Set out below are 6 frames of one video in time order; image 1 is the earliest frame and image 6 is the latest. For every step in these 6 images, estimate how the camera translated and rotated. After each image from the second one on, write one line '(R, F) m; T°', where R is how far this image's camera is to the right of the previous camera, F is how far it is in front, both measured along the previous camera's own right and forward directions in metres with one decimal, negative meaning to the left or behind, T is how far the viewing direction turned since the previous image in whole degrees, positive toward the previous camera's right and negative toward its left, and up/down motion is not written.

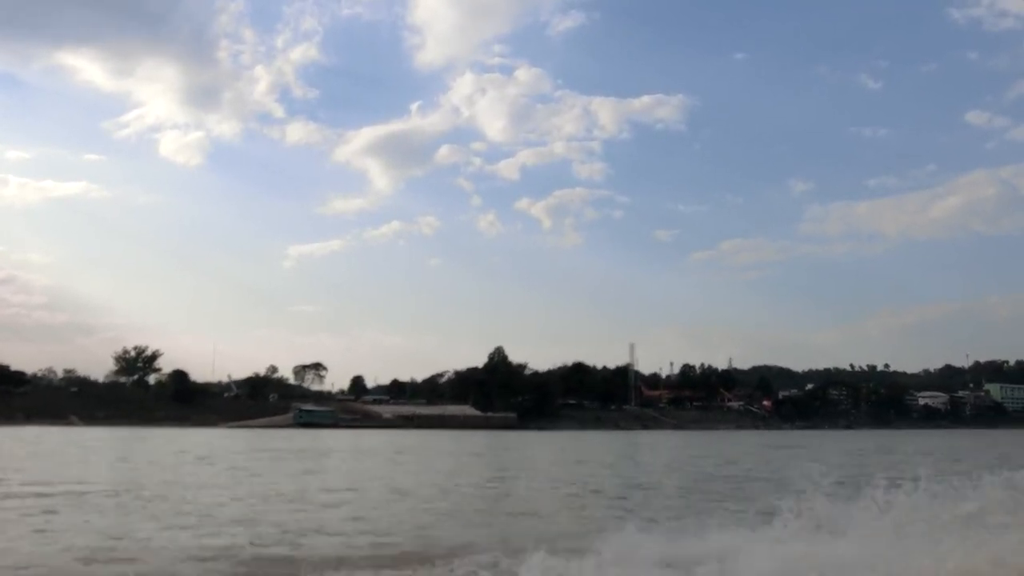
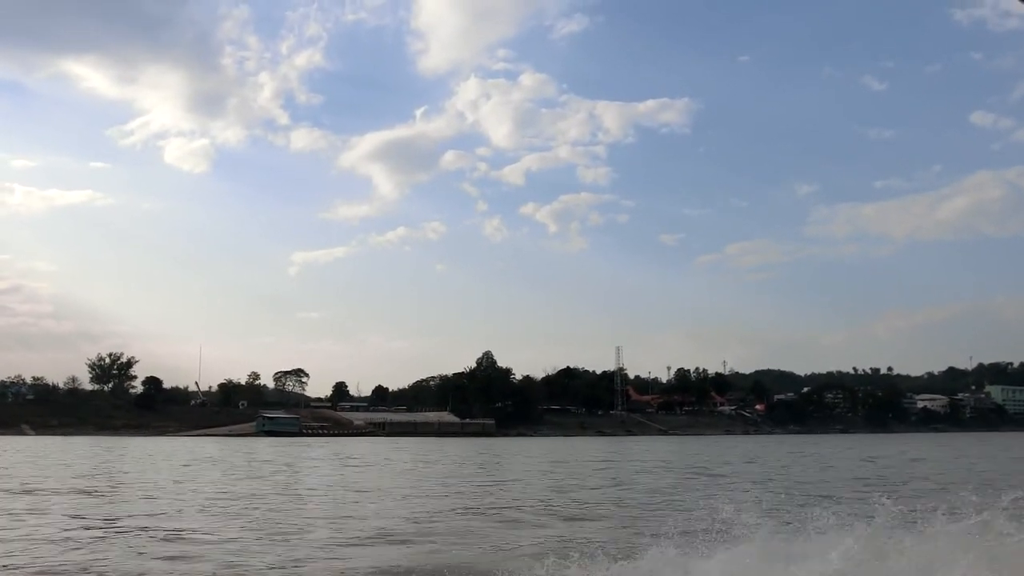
(+2.3, +2.1) m; -1°
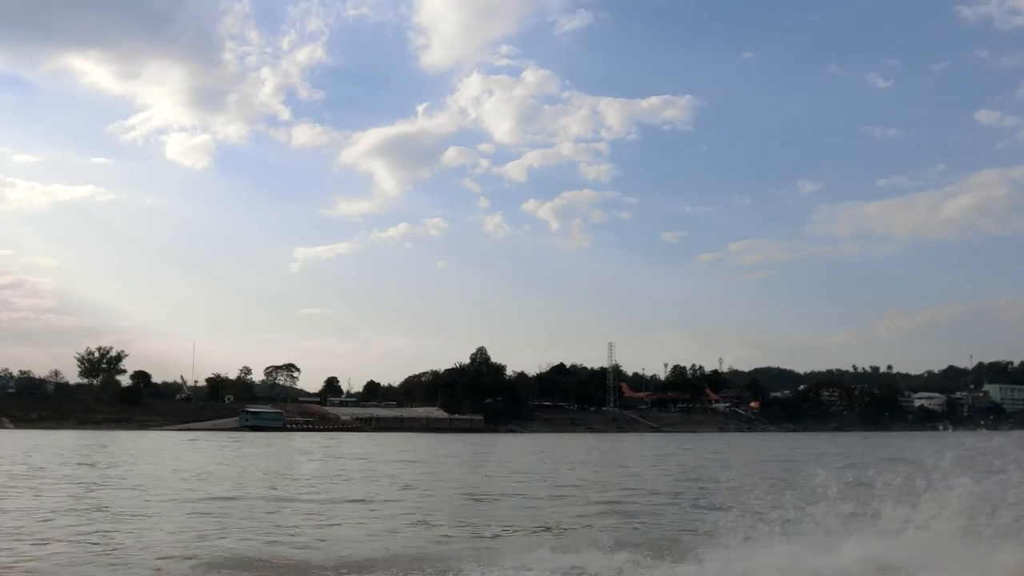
(+0.9, +0.7) m; 0°
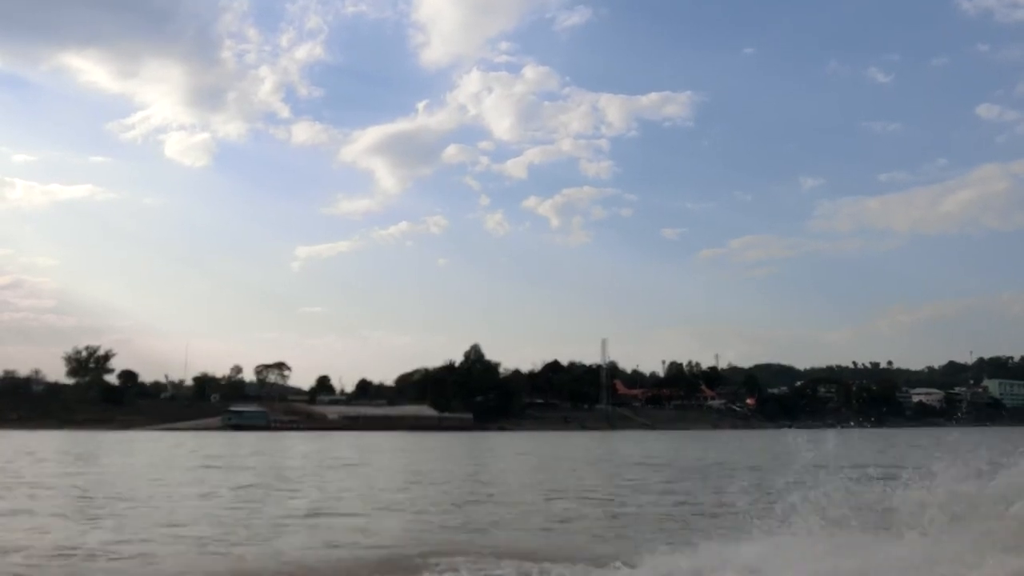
(+0.9, +0.9) m; 0°
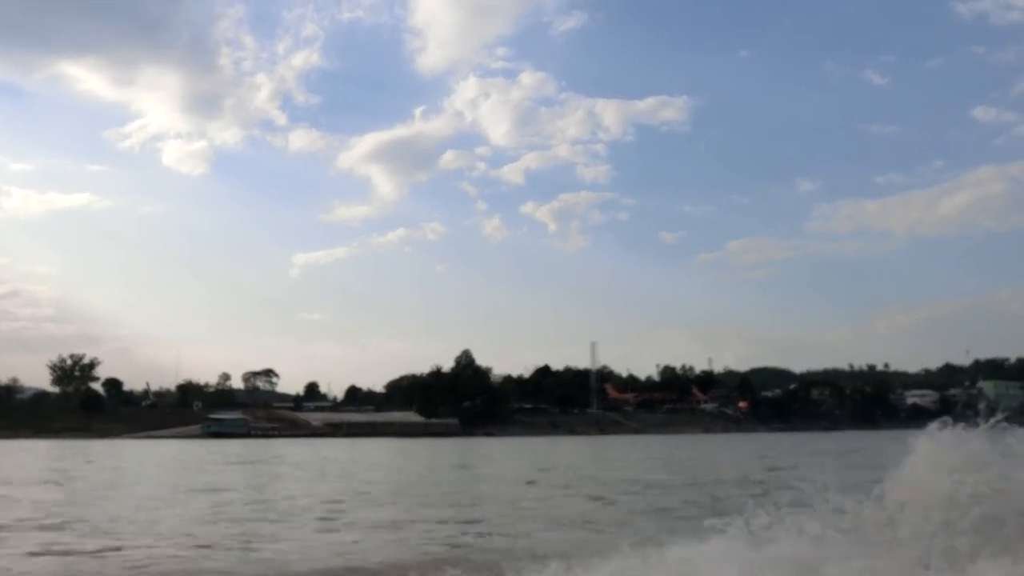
(+0.9, +0.7) m; 0°
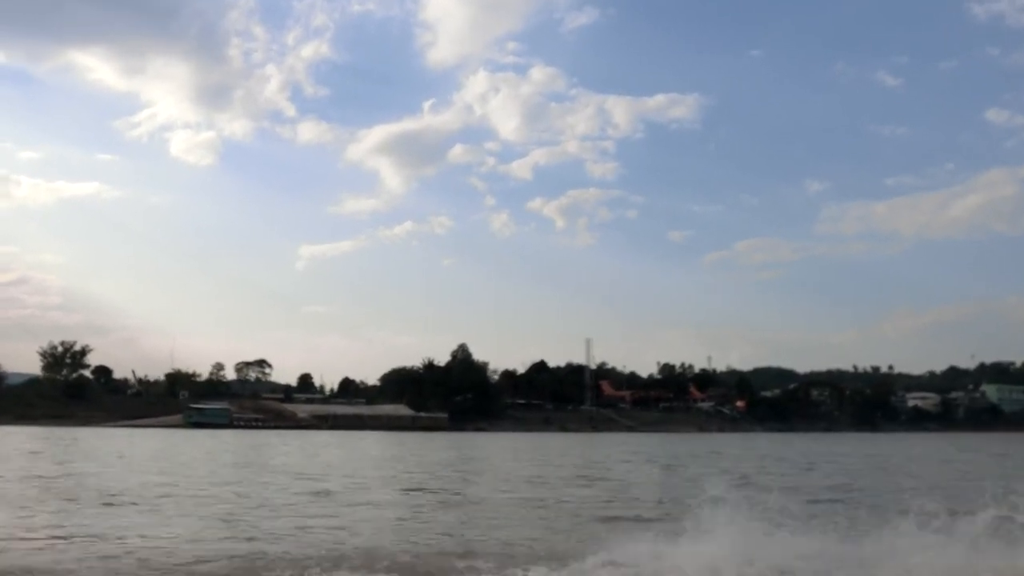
(+1.1, +1.0) m; -1°
